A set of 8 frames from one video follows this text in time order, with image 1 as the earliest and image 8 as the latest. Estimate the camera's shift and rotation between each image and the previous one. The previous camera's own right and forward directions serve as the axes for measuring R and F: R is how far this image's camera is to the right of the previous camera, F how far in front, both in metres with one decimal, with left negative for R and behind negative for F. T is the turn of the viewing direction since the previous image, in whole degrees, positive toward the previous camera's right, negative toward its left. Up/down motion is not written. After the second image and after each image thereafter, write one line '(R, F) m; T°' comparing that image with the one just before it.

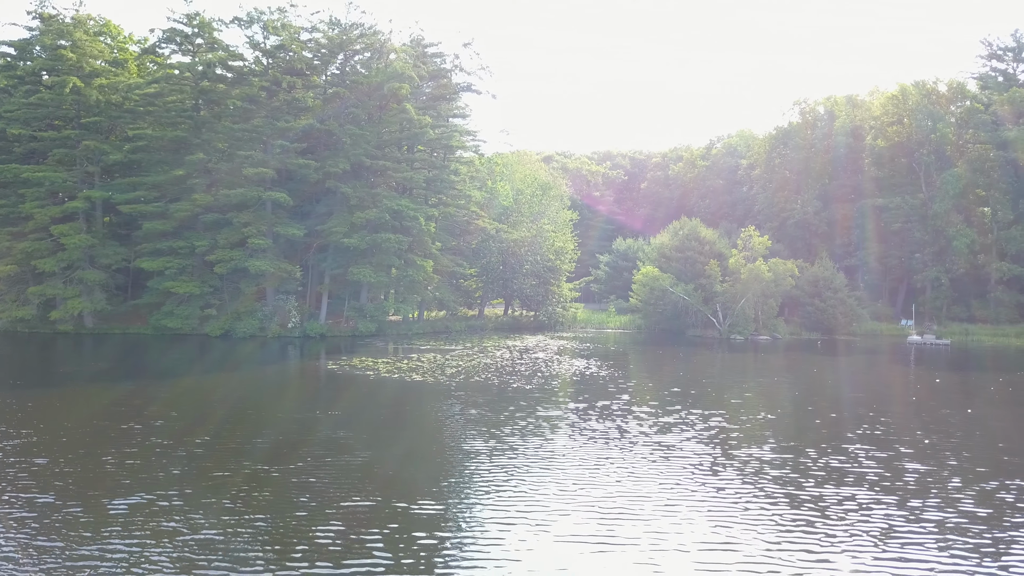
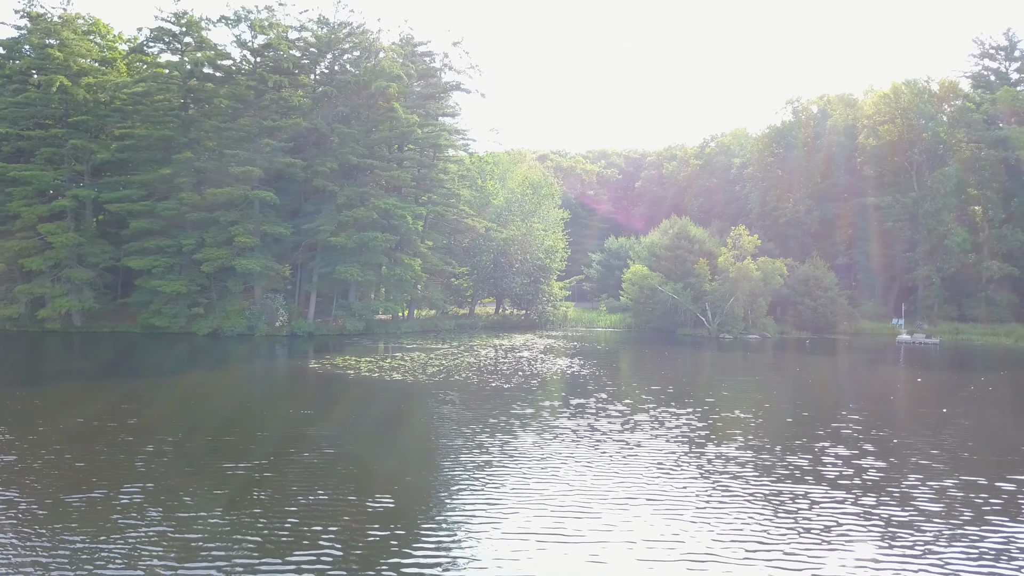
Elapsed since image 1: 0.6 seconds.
(+0.8, 0.0) m; 0°
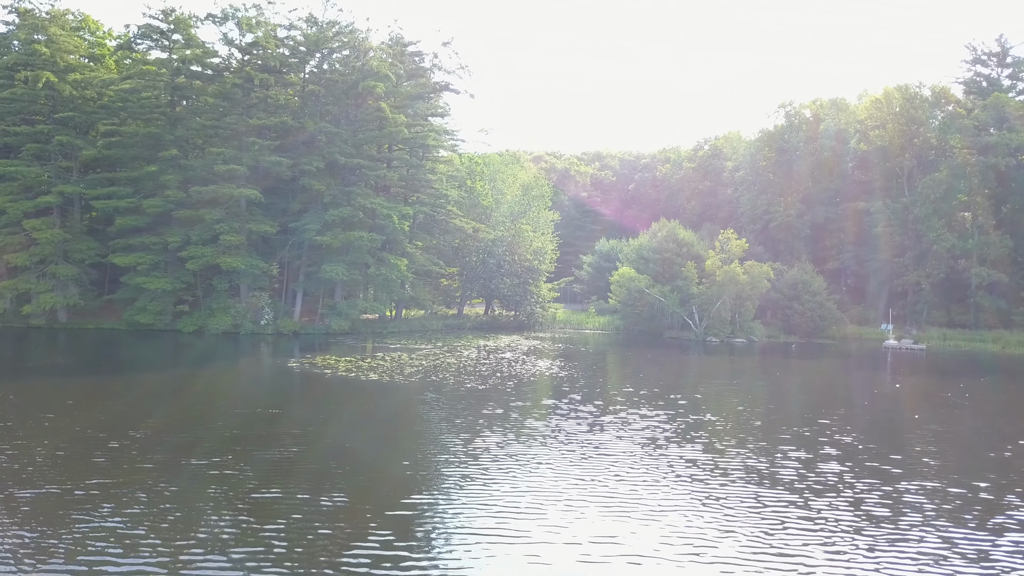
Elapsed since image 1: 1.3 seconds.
(+0.8, 0.0) m; 0°
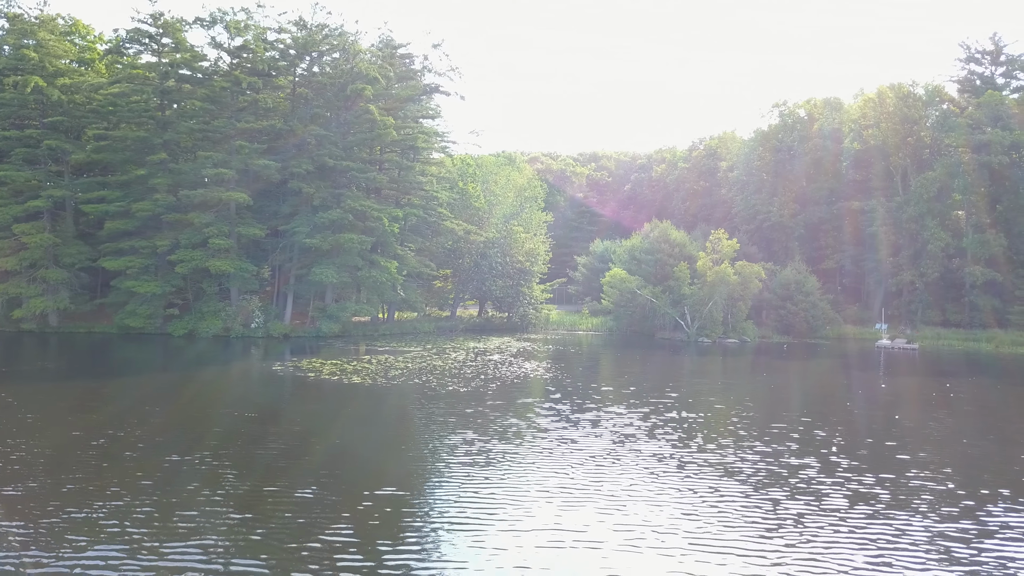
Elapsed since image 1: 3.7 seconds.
(+0.7, 0.0) m; 0°
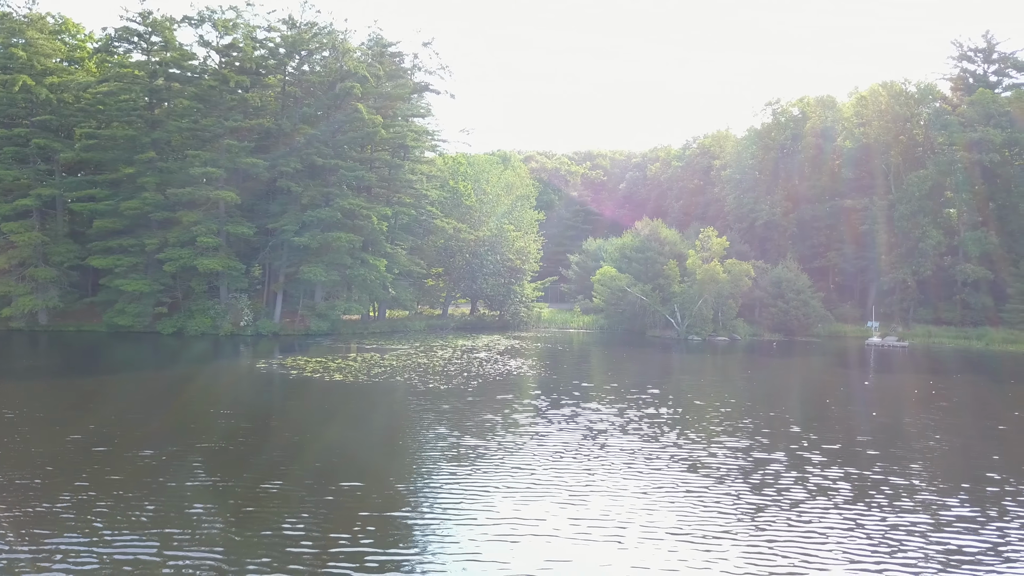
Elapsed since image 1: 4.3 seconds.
(+0.7, 0.0) m; 0°
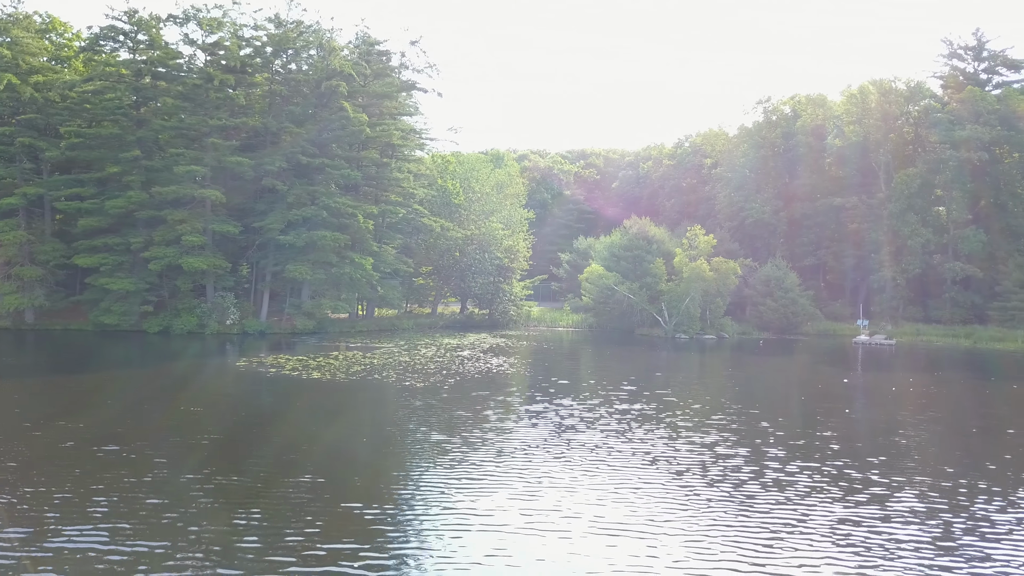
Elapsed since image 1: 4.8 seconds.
(+0.8, 0.0) m; 0°
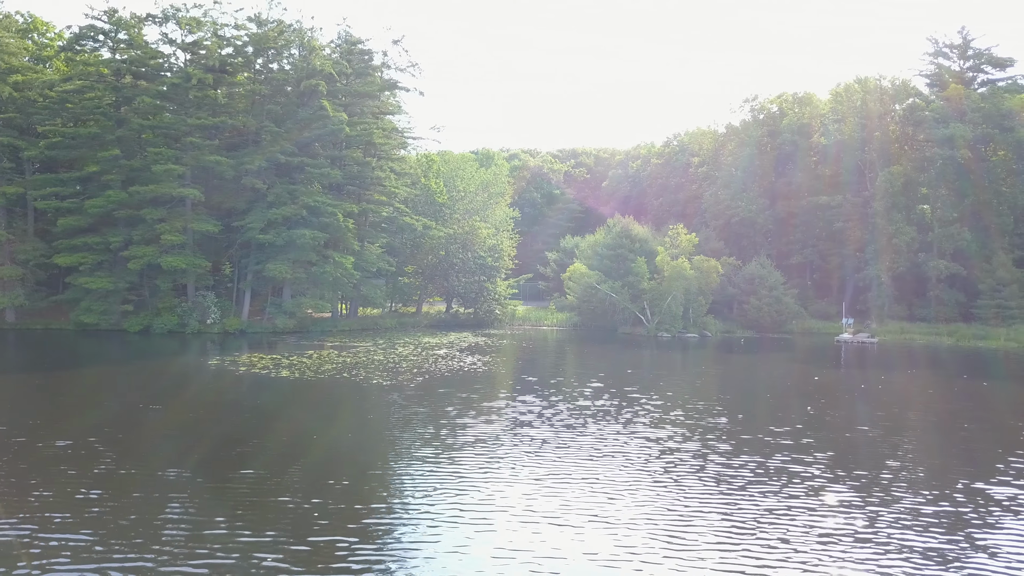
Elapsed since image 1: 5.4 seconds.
(+1.2, 0.0) m; 0°
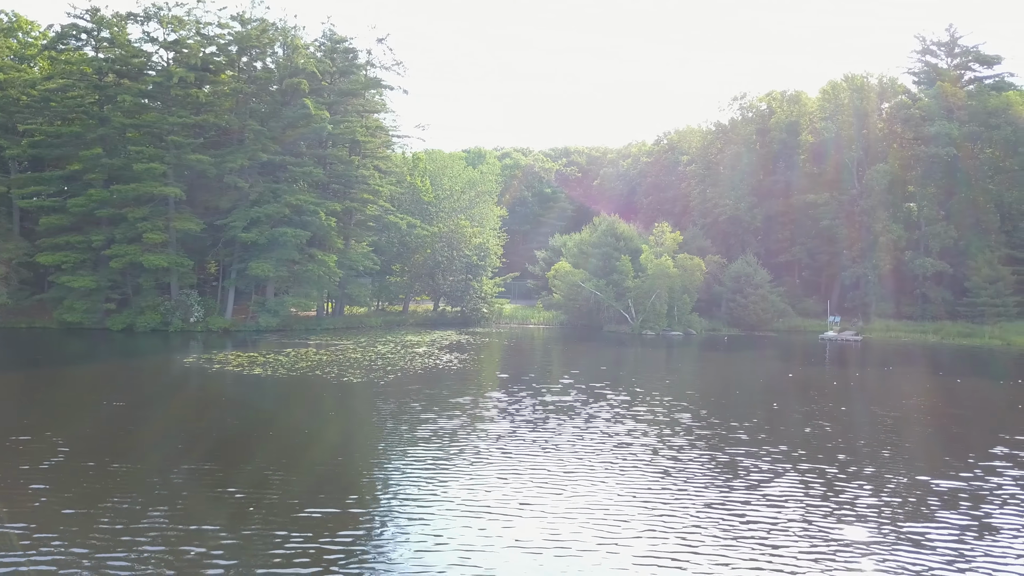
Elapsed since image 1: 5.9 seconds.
(+1.0, 0.0) m; 0°
